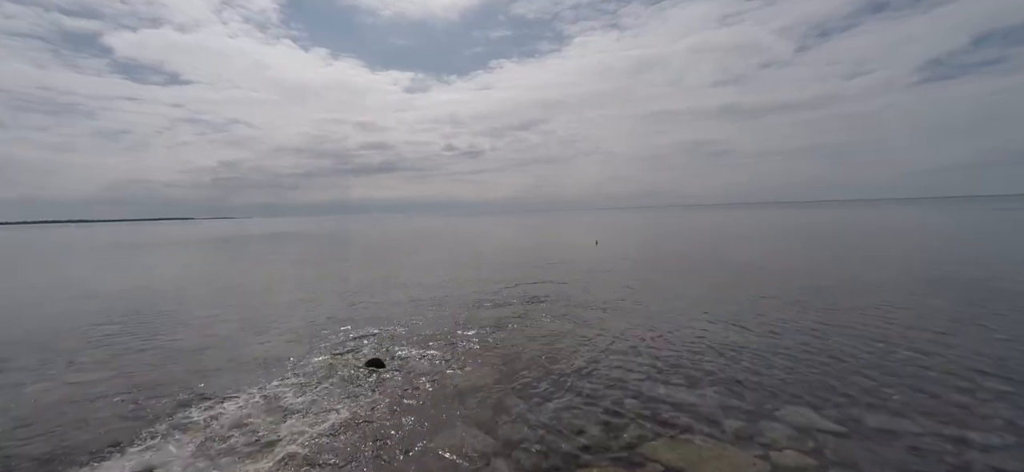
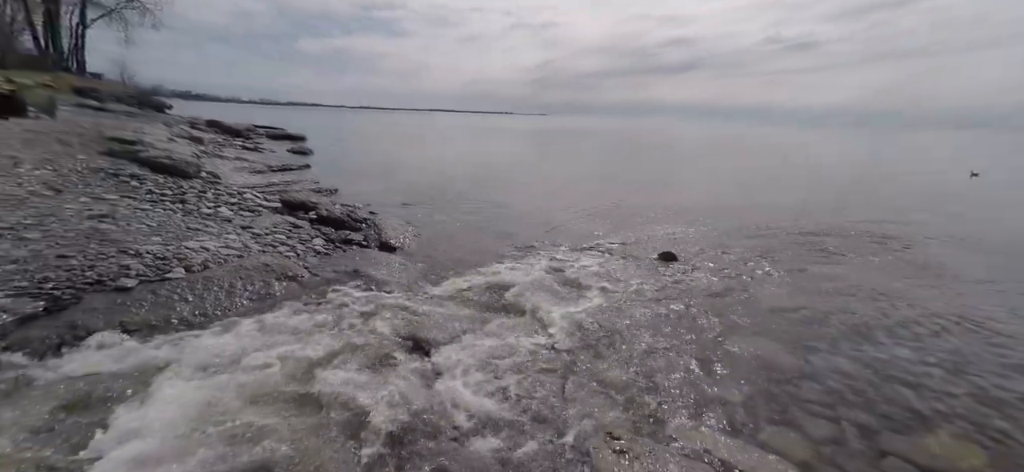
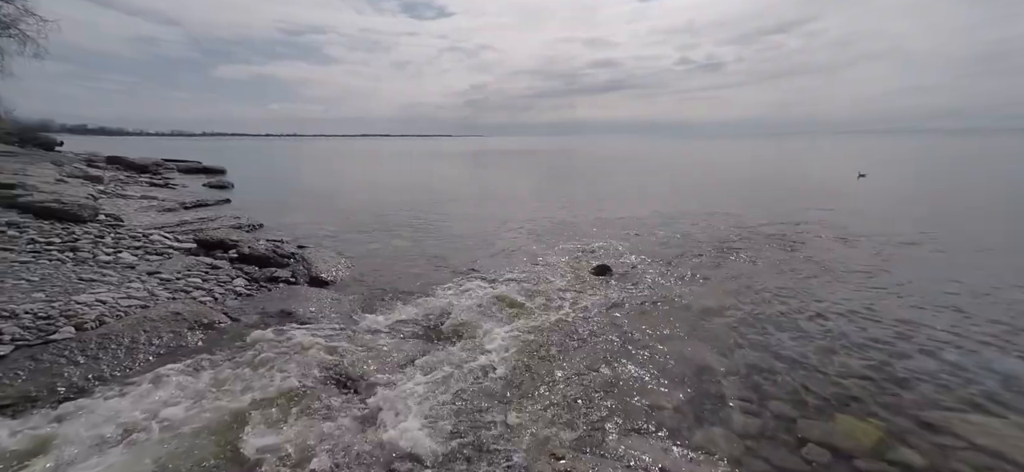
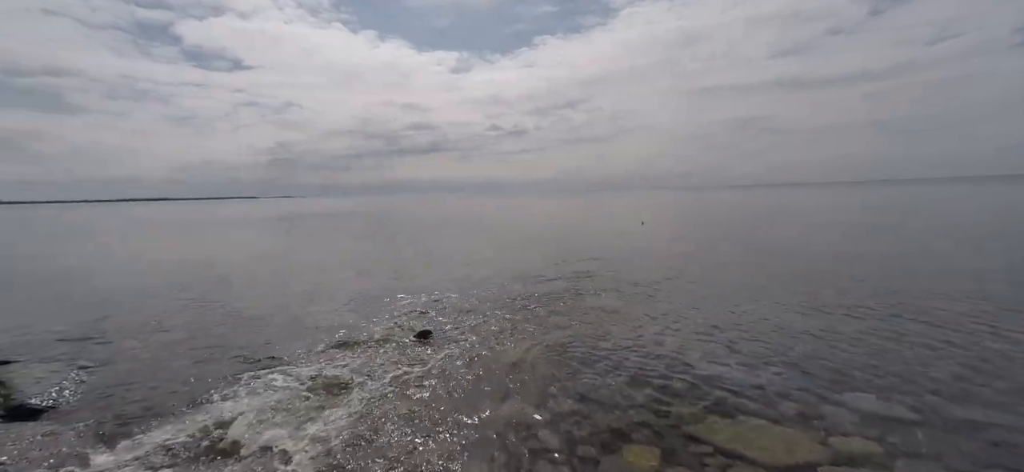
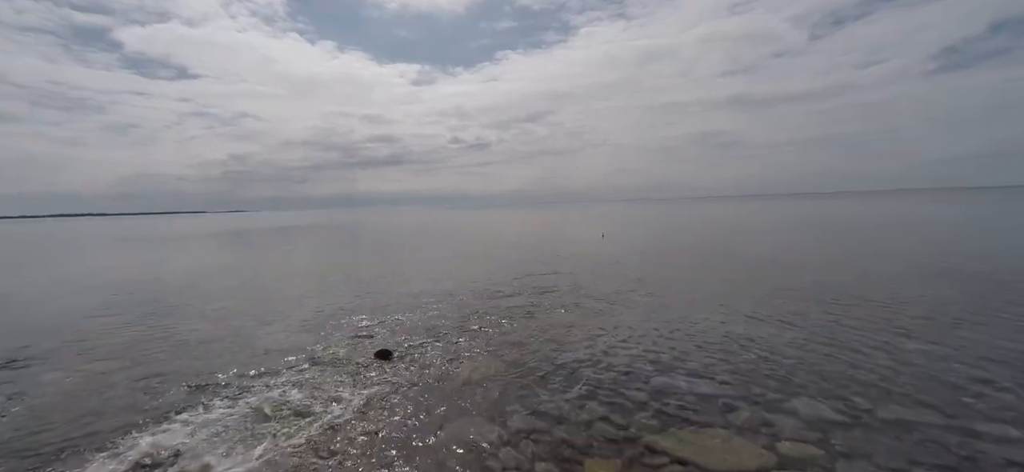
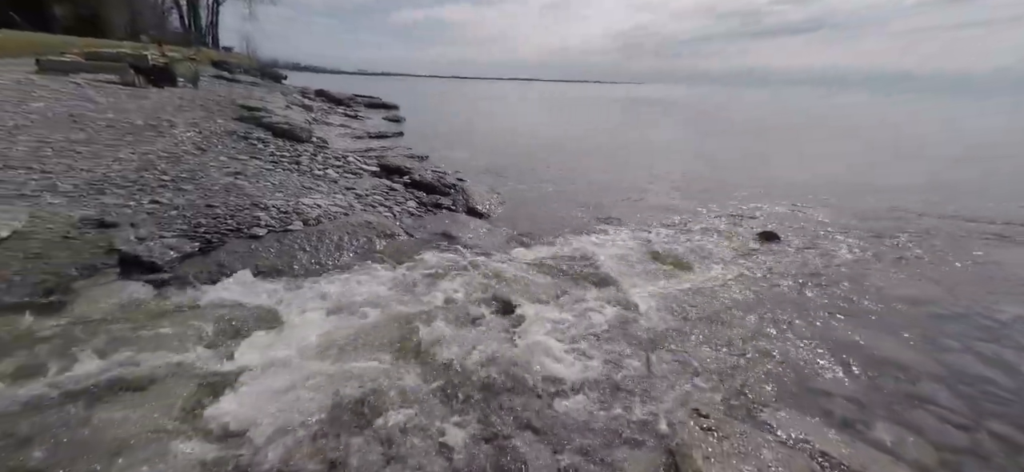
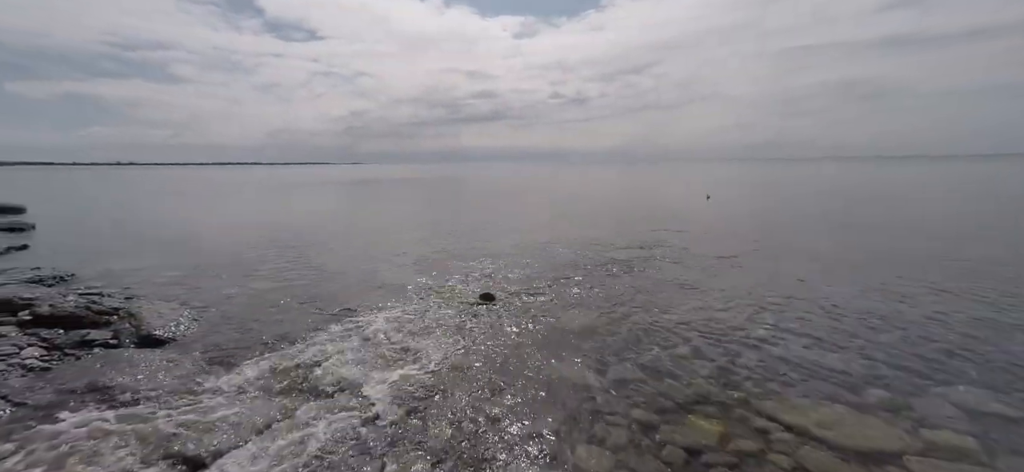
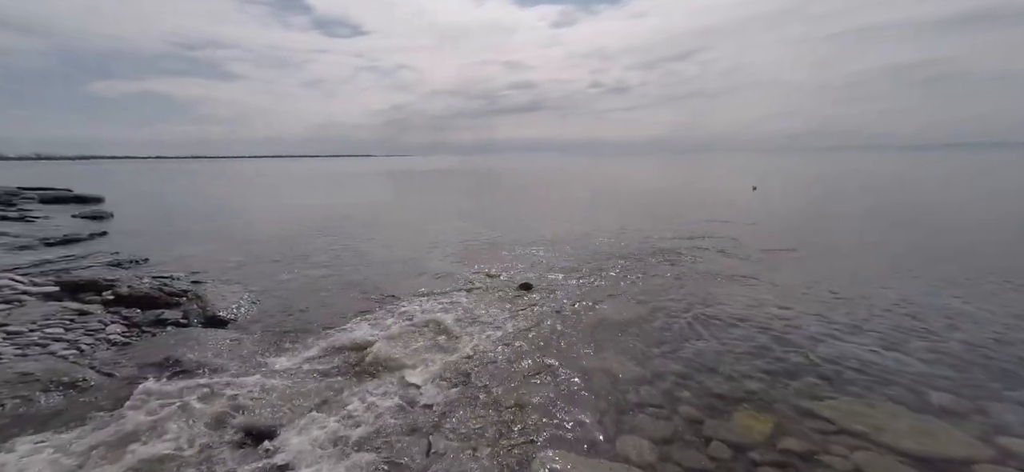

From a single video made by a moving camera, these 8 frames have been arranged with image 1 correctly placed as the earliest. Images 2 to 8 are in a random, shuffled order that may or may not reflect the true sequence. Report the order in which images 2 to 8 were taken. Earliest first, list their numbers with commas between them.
5, 4, 7, 8, 3, 2, 6
